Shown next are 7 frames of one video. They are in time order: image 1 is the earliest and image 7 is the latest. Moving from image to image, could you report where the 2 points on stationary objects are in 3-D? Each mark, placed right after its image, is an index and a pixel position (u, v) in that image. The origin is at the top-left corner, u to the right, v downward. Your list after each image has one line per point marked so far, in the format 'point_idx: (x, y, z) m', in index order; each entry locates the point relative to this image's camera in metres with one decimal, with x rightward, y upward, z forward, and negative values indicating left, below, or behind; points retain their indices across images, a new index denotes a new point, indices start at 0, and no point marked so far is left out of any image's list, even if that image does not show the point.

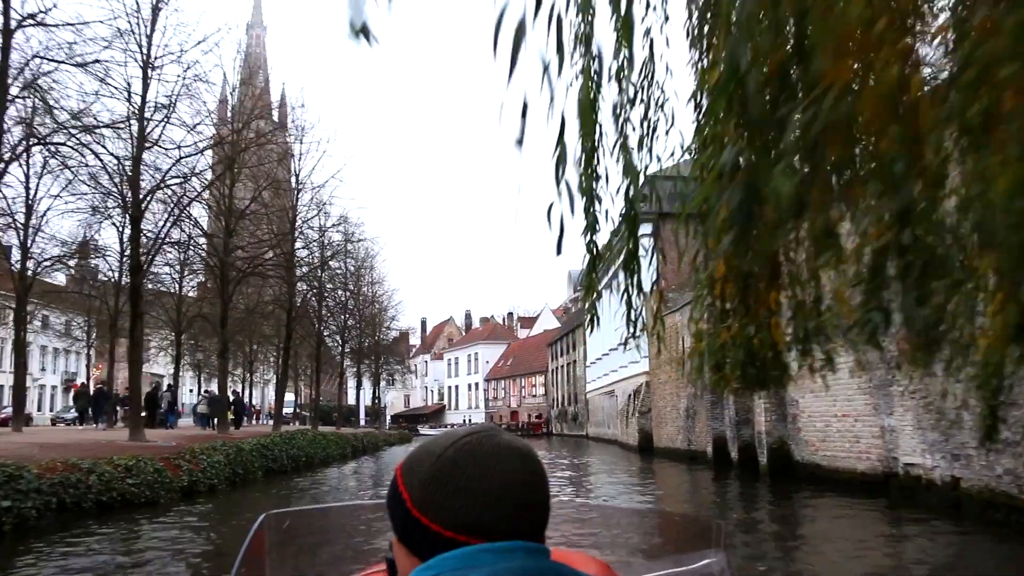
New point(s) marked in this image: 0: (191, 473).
0: (-4.6, -2.7, +14.3) m
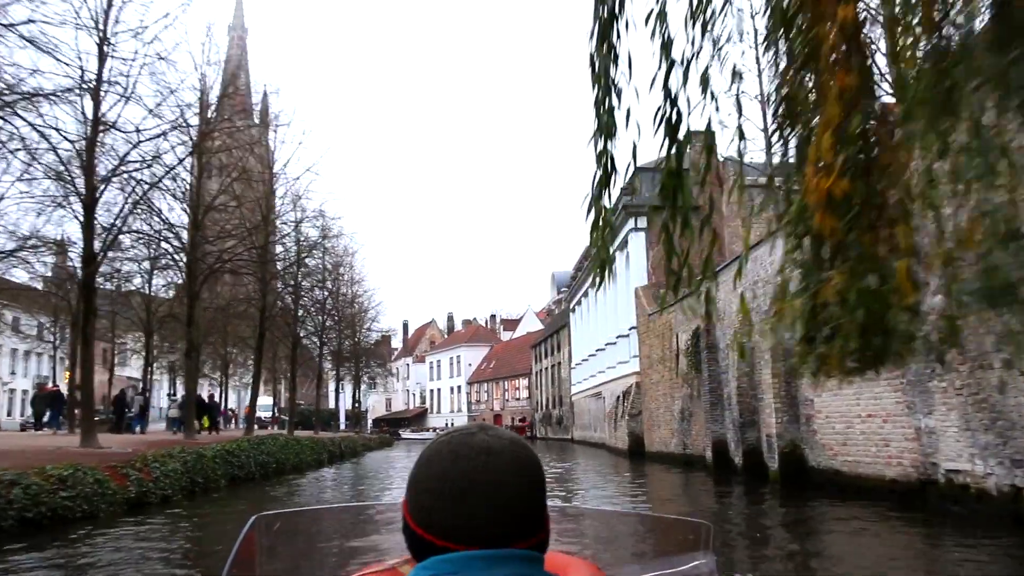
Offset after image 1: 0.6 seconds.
0: (-4.8, -2.5, +12.9) m
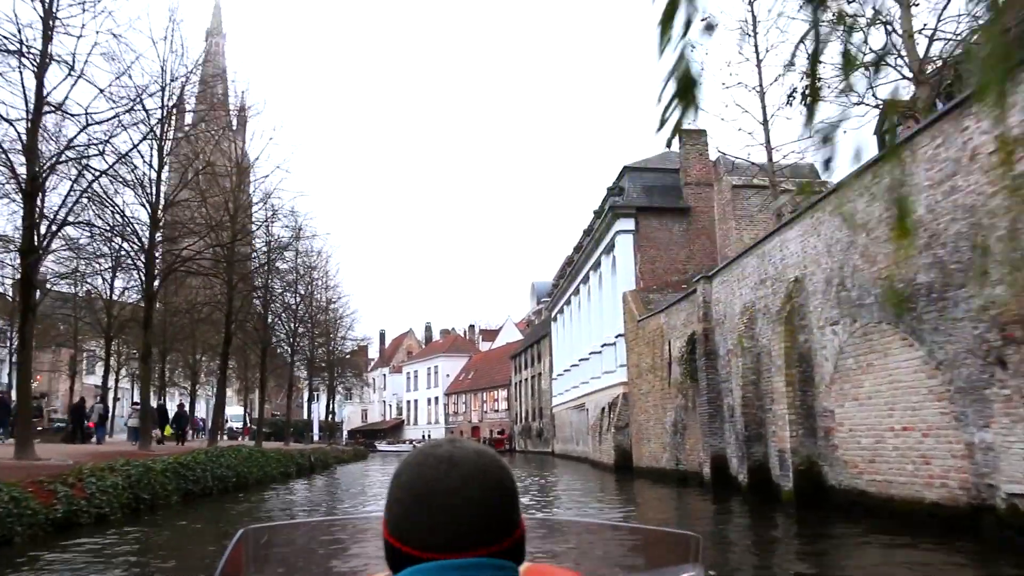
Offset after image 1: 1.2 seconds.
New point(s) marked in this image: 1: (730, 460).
0: (-5.0, -2.4, +11.3) m
1: (+3.3, -2.6, +15.0) m
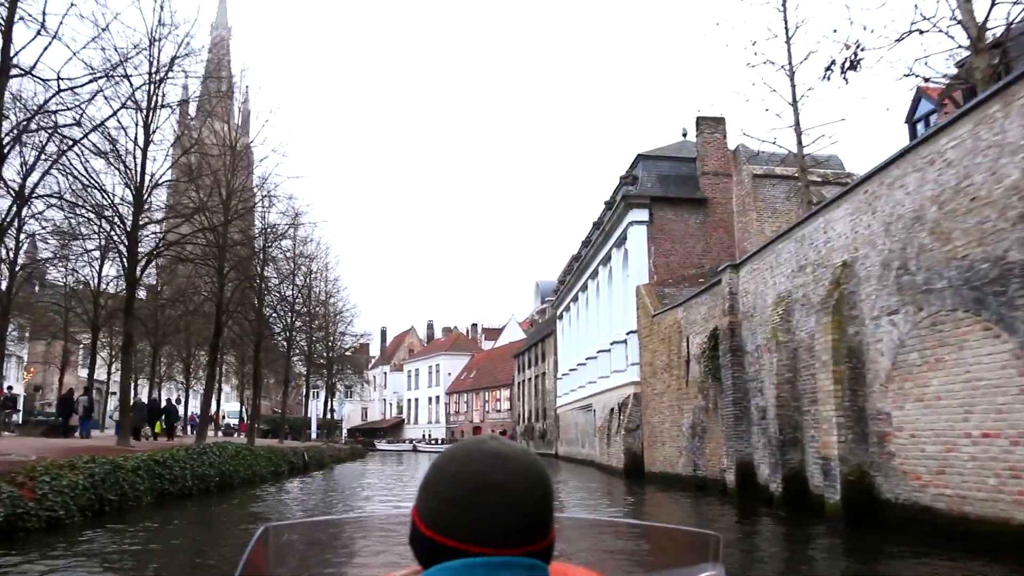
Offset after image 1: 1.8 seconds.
0: (-5.0, -2.2, +10.0) m
1: (+3.4, -2.4, +13.6) m
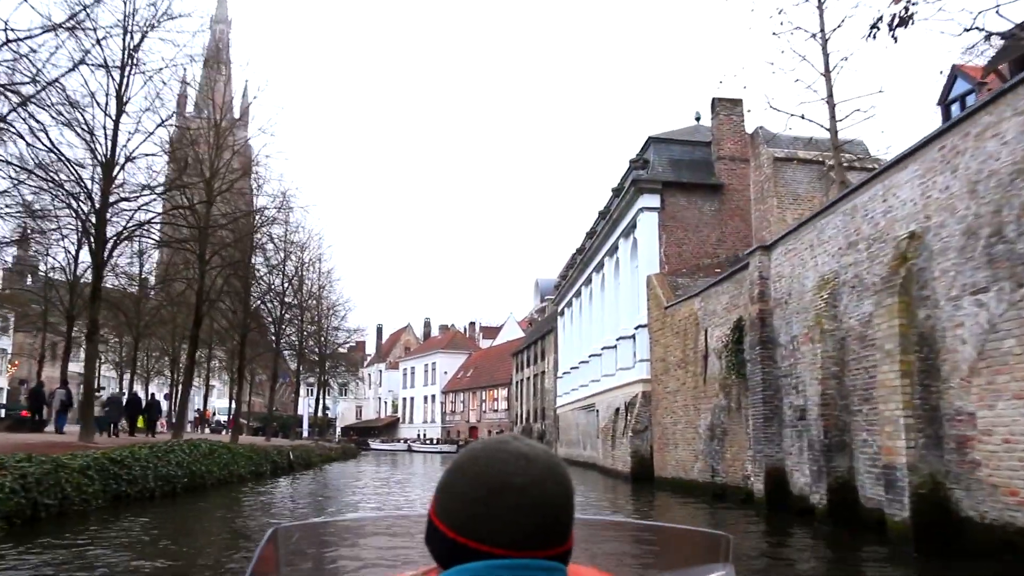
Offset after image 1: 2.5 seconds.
0: (-5.0, -1.8, +8.3) m
1: (+3.3, -2.2, +11.9) m
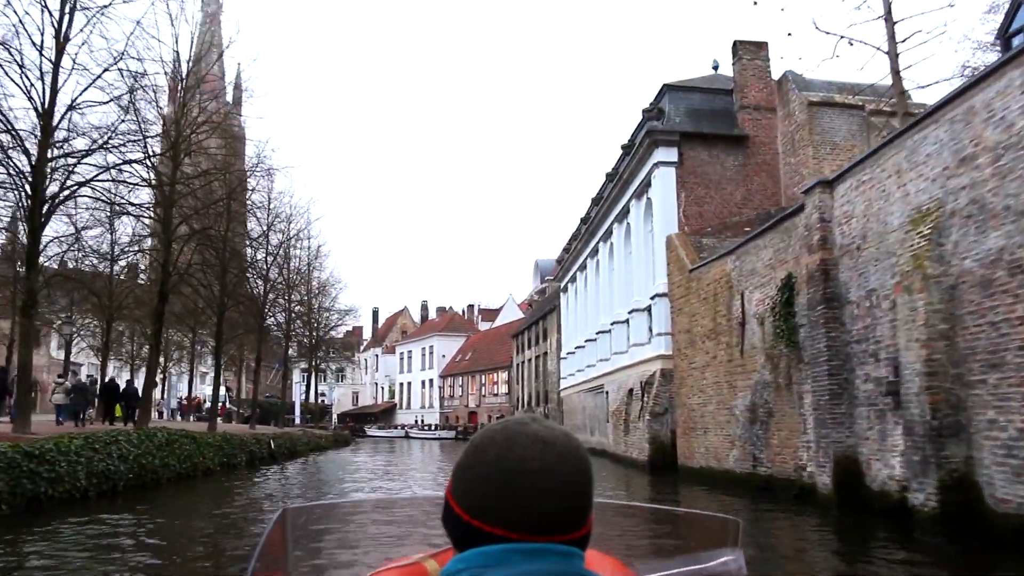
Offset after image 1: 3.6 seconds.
0: (-4.9, -1.4, +5.7) m
1: (+3.4, -1.7, +9.4) m
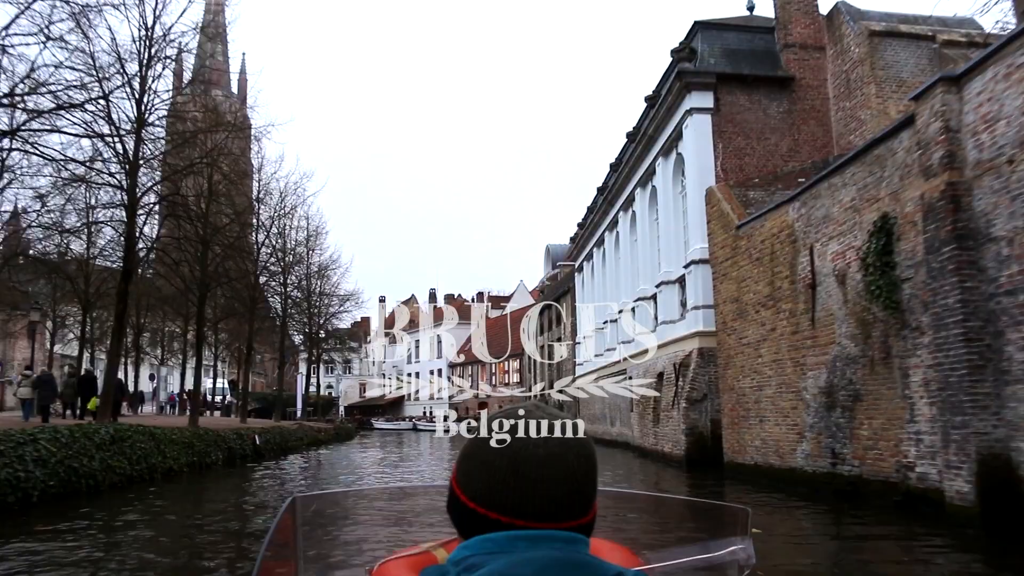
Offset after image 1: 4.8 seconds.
0: (-4.9, -1.1, +3.0) m
1: (+3.5, -1.2, +6.5) m
